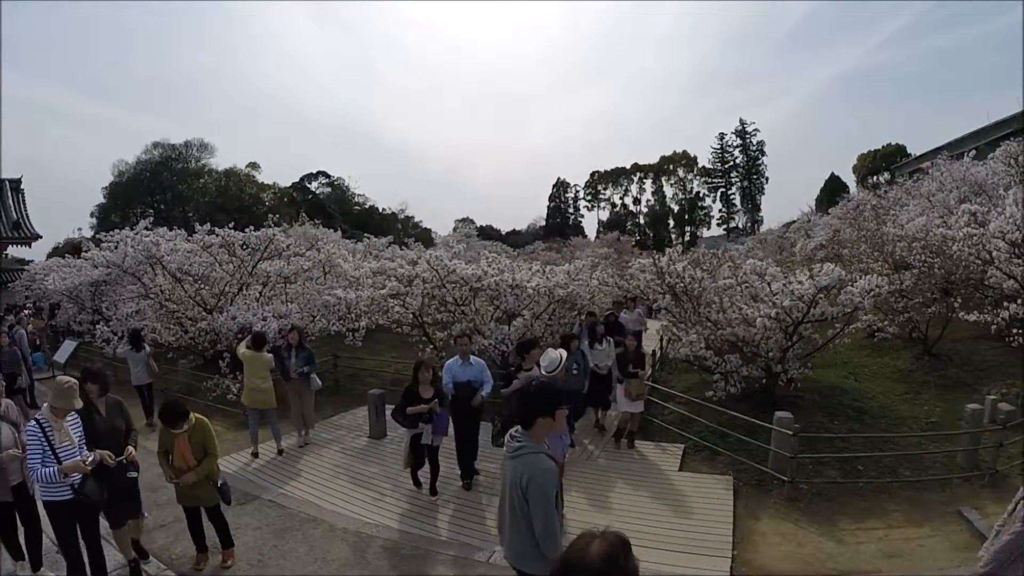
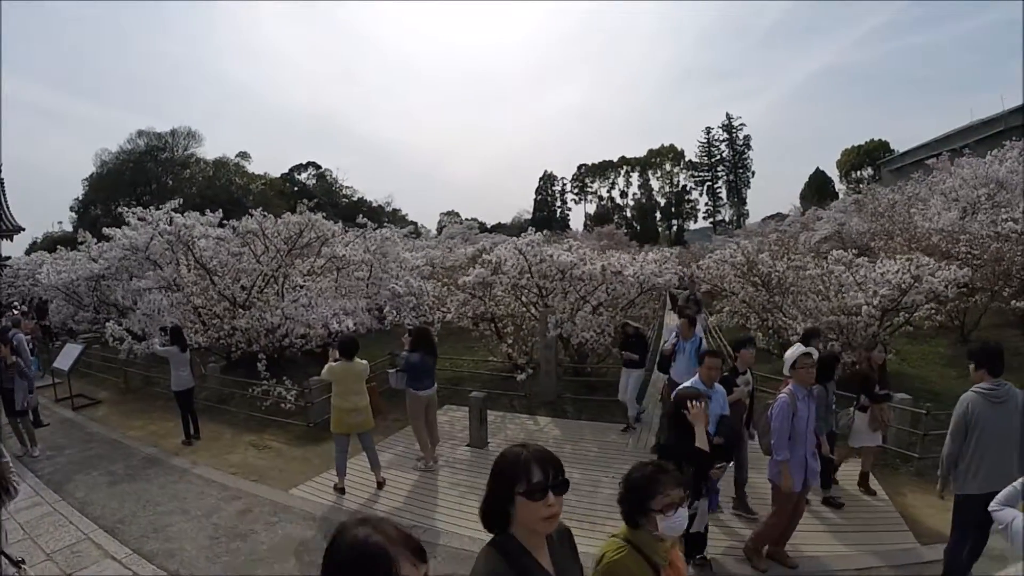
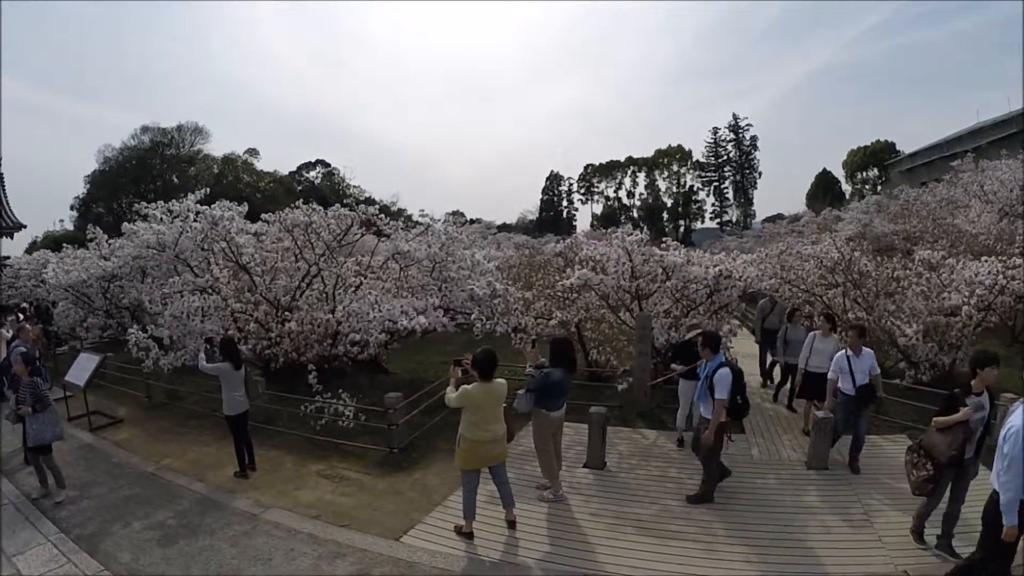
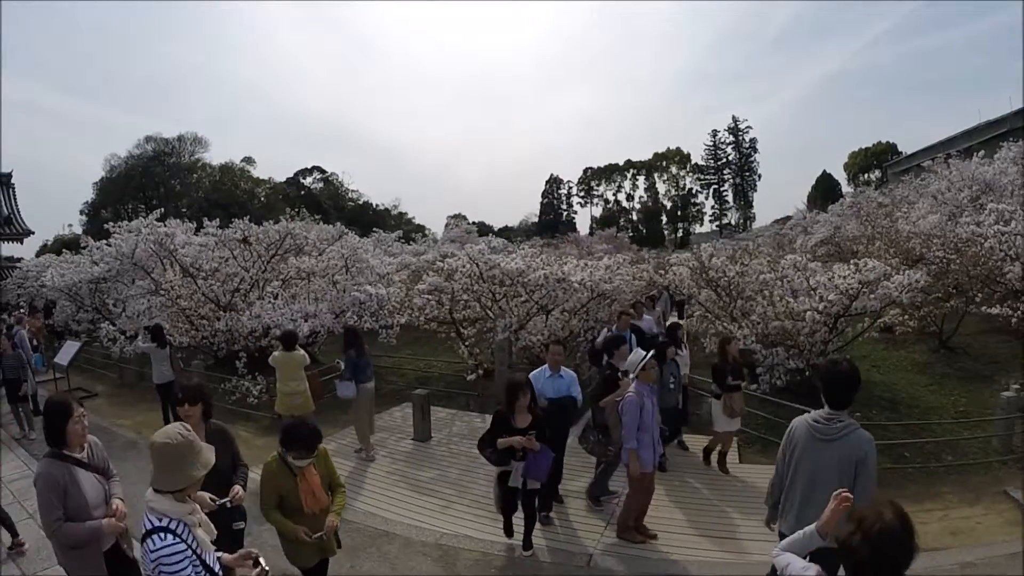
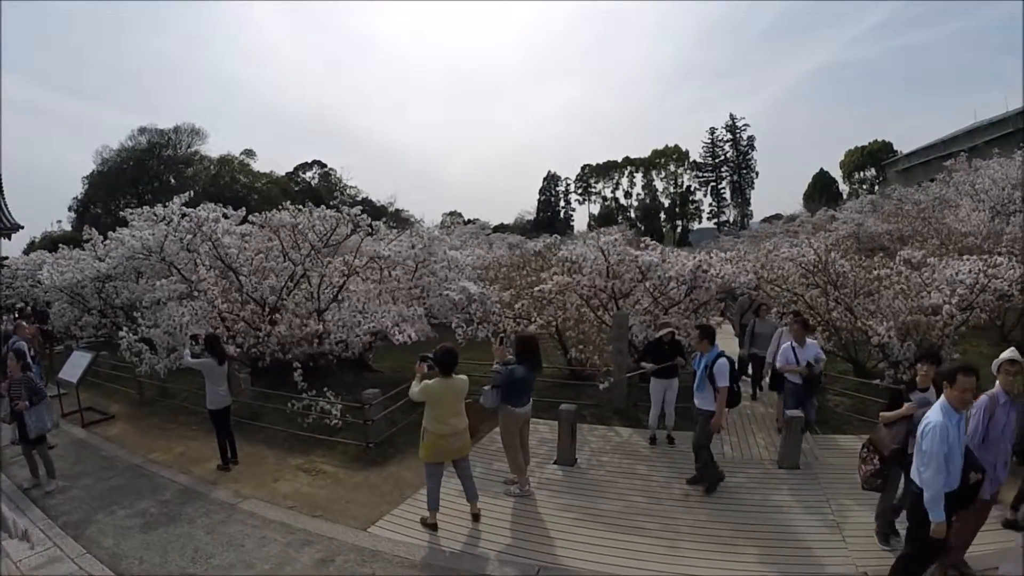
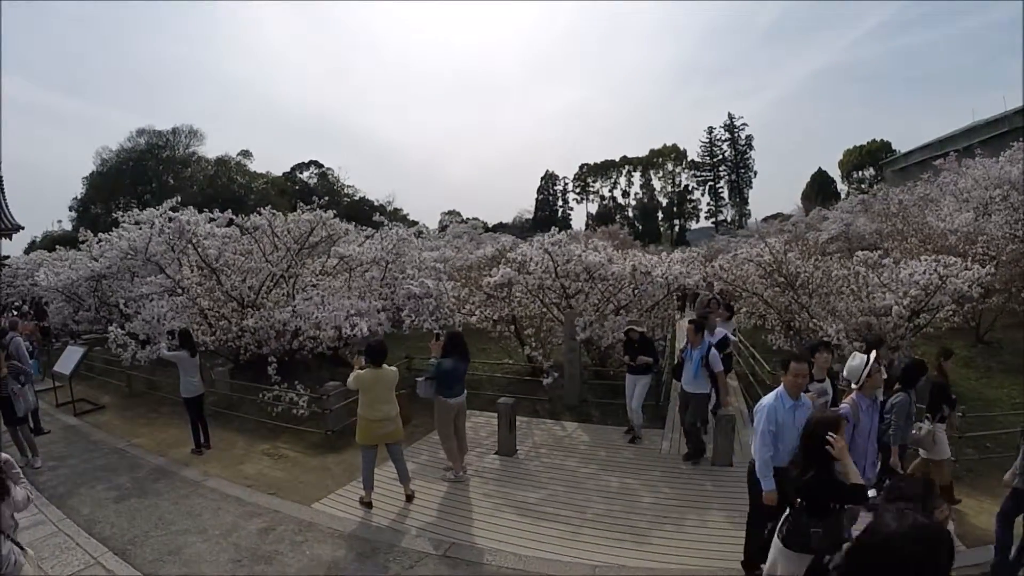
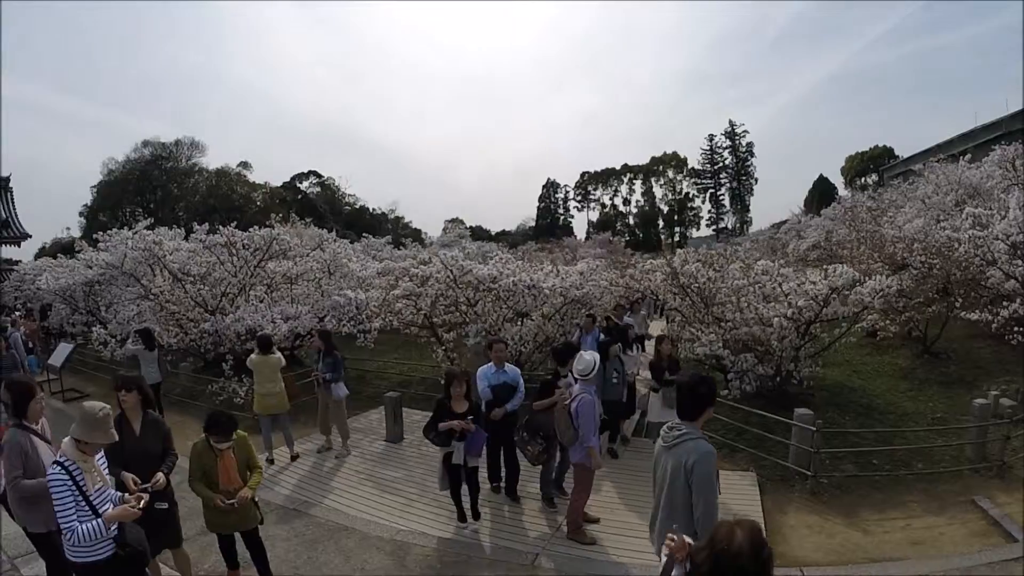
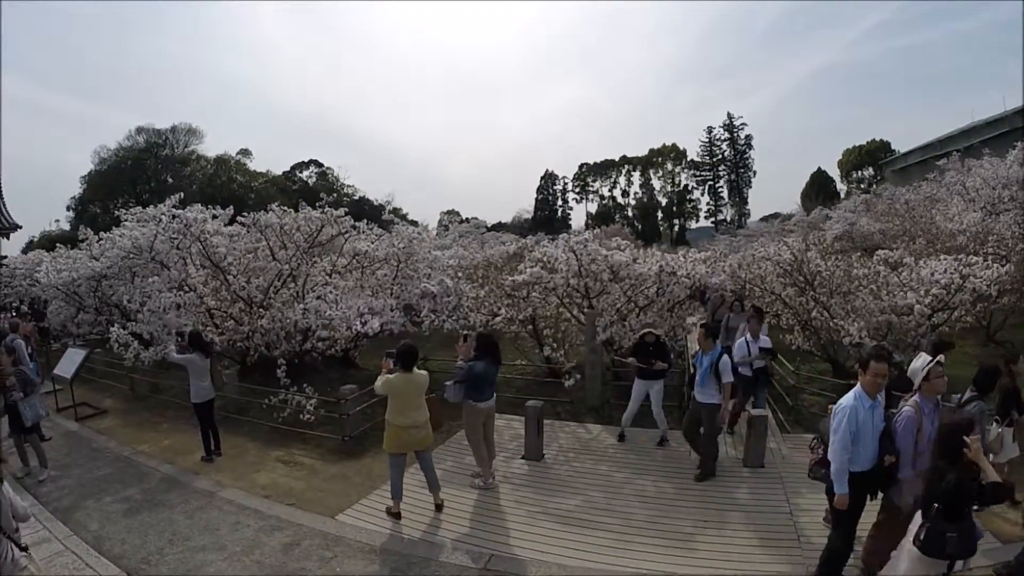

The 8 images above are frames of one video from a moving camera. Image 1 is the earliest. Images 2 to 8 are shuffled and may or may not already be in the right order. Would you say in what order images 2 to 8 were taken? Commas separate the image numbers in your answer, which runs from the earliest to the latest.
7, 4, 2, 6, 8, 5, 3
